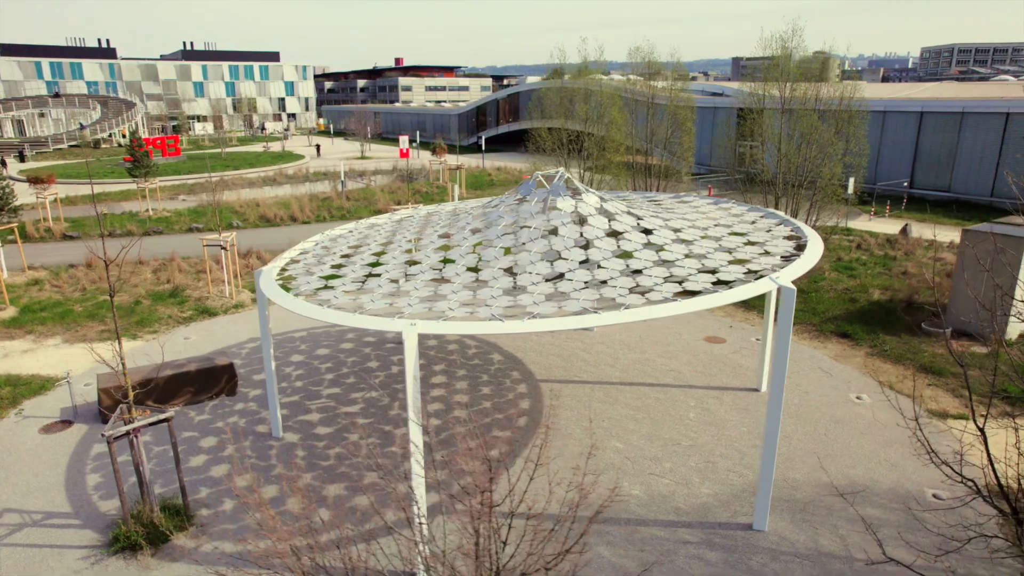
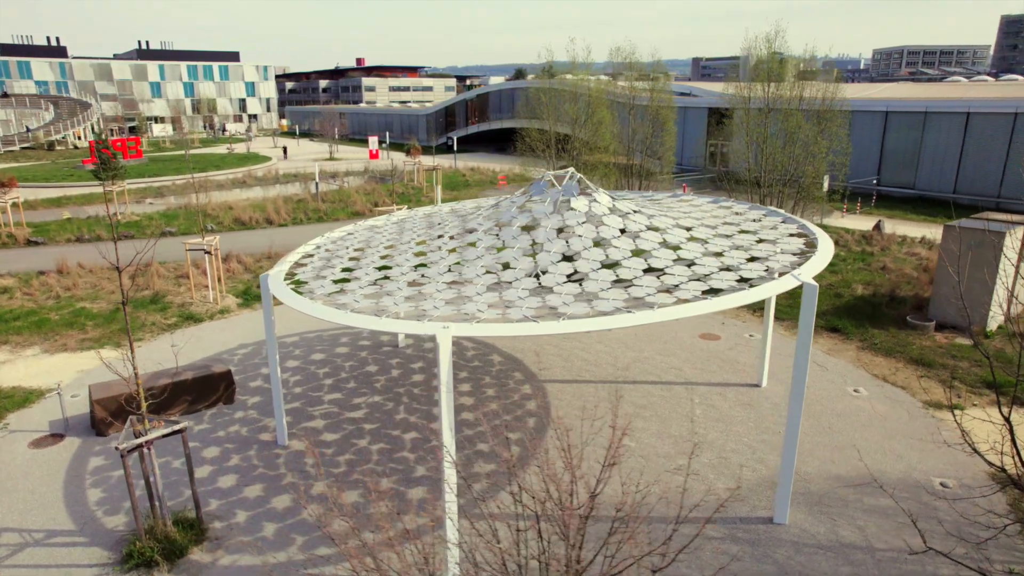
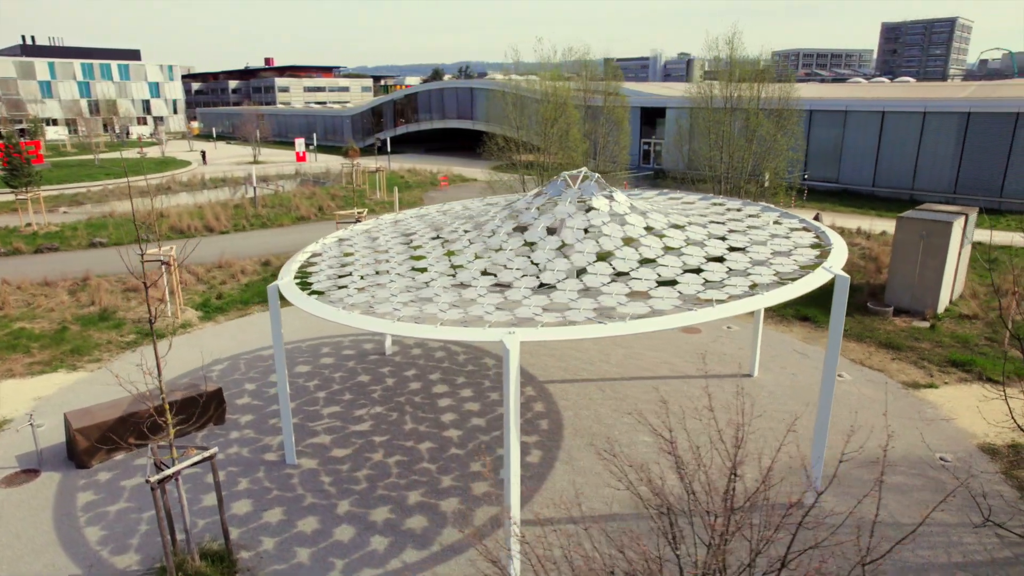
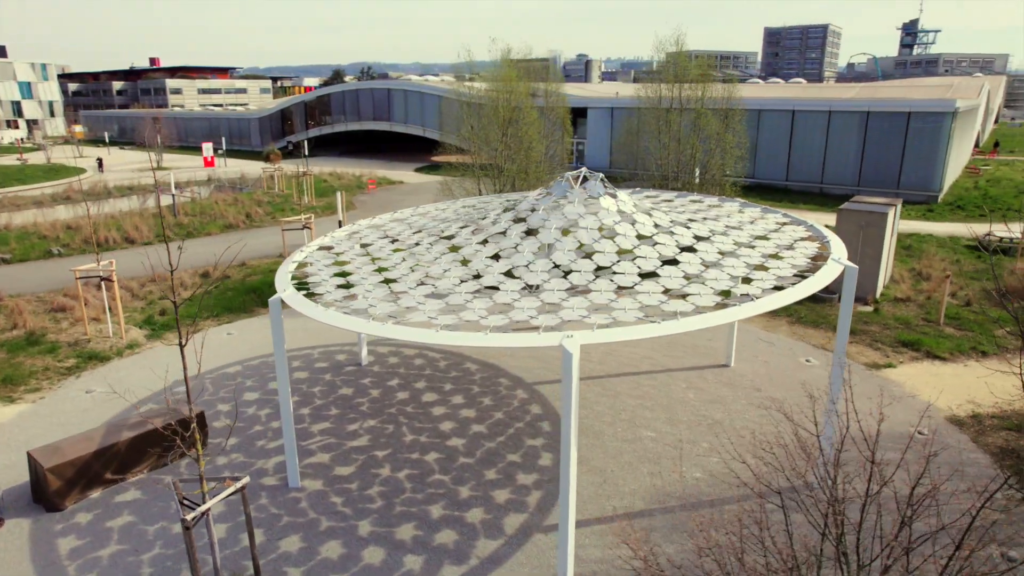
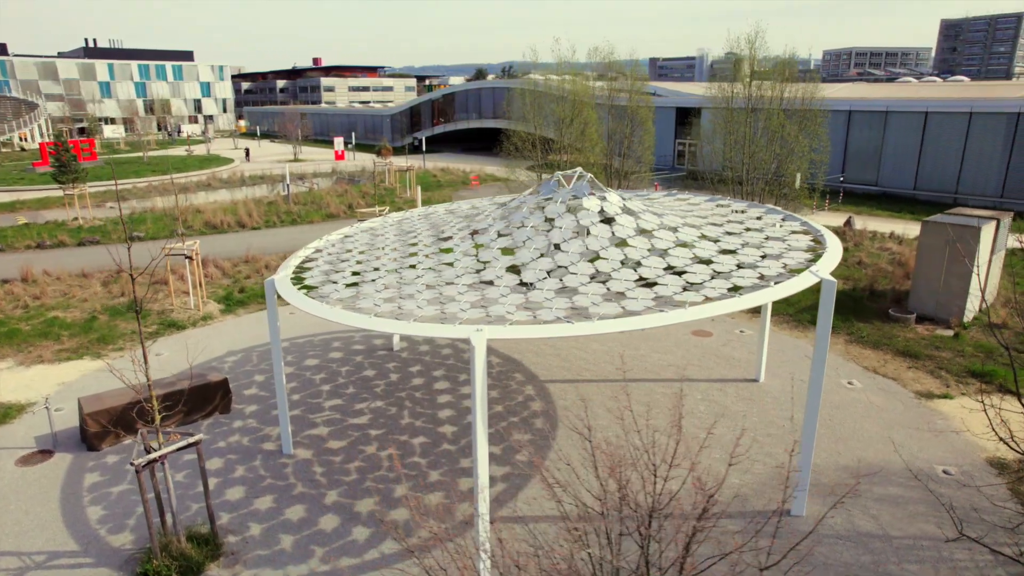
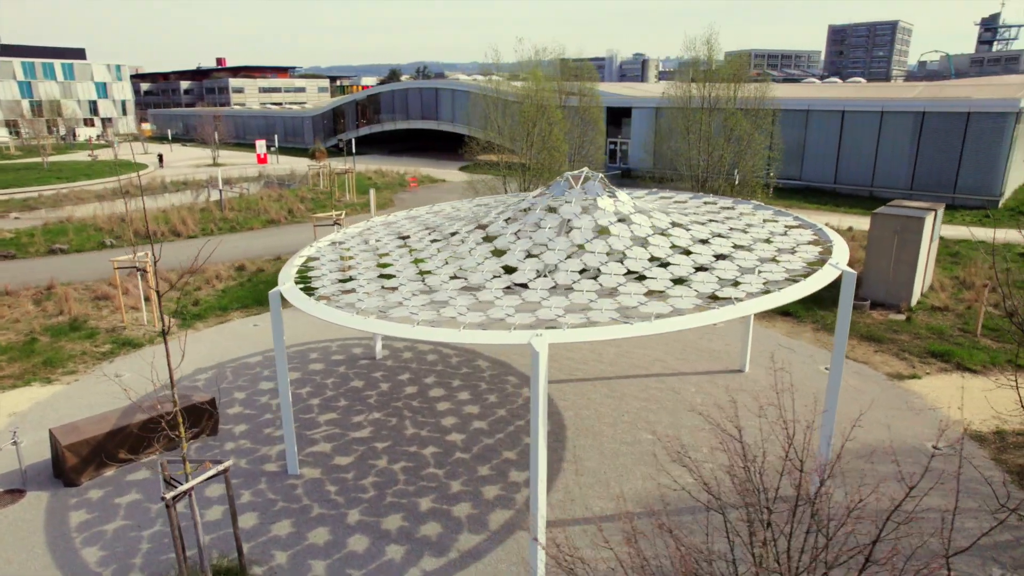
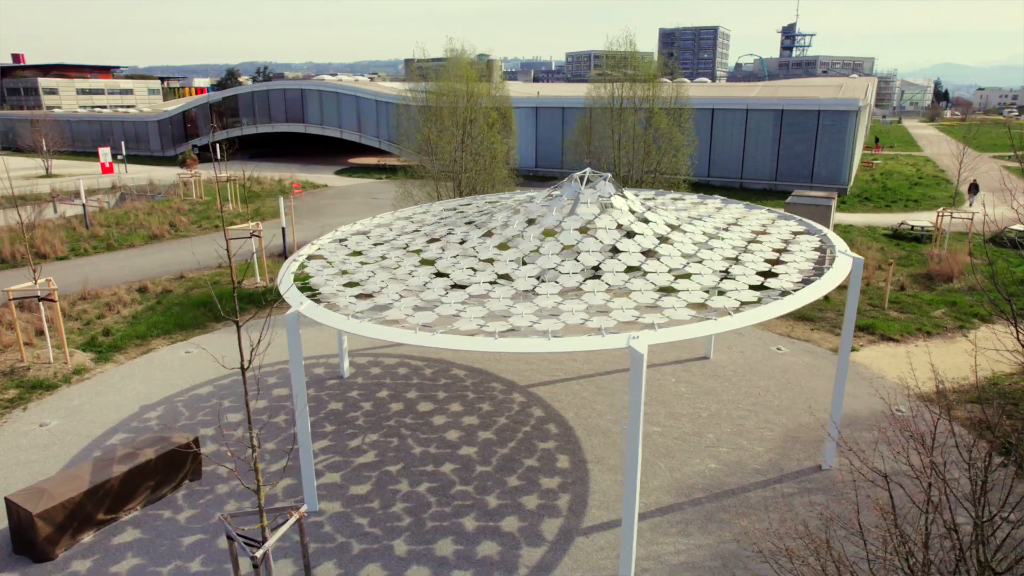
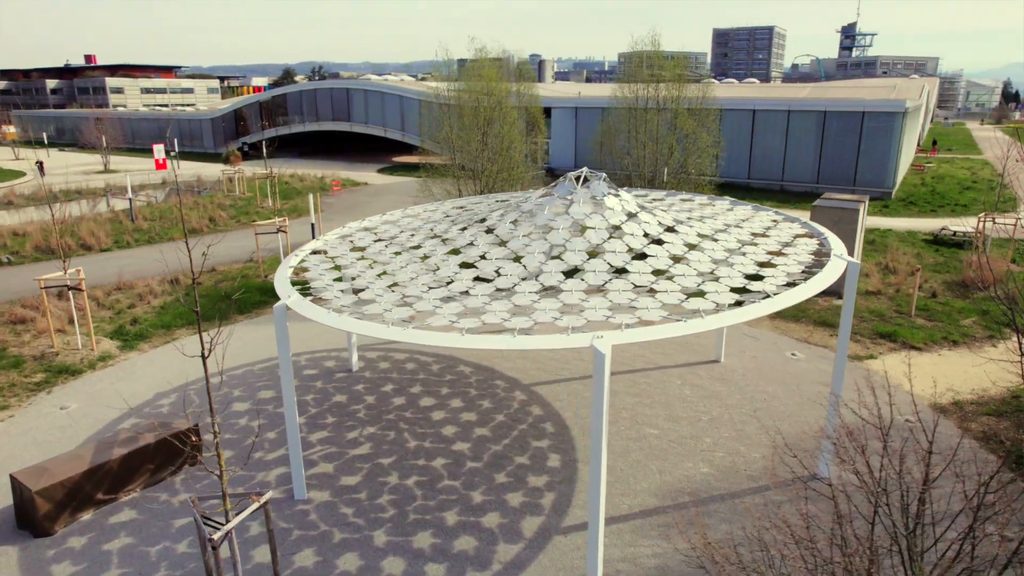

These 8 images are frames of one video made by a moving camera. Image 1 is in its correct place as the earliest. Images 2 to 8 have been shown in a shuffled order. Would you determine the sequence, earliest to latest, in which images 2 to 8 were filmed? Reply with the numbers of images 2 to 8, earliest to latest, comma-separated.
2, 5, 3, 6, 4, 8, 7
